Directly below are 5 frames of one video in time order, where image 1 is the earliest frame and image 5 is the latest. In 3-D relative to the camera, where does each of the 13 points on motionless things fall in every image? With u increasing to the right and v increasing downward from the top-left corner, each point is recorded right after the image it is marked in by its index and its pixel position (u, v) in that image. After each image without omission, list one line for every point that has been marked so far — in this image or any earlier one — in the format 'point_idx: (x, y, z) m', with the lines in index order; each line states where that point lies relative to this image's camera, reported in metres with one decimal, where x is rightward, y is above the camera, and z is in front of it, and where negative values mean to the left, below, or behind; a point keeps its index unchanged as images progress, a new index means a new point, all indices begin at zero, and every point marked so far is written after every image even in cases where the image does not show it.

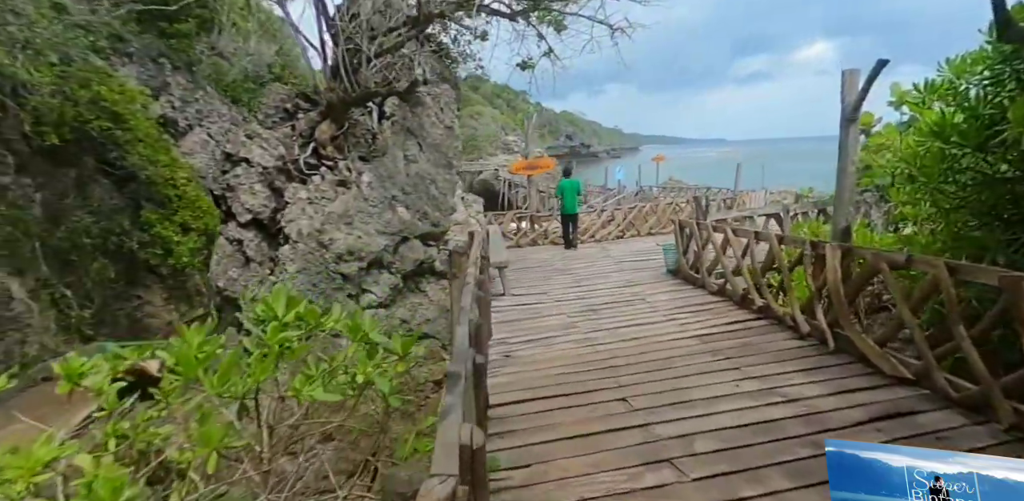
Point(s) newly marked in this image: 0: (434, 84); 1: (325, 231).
0: (-1.1, +2.3, +6.9) m
1: (-1.8, +0.2, +4.9) m
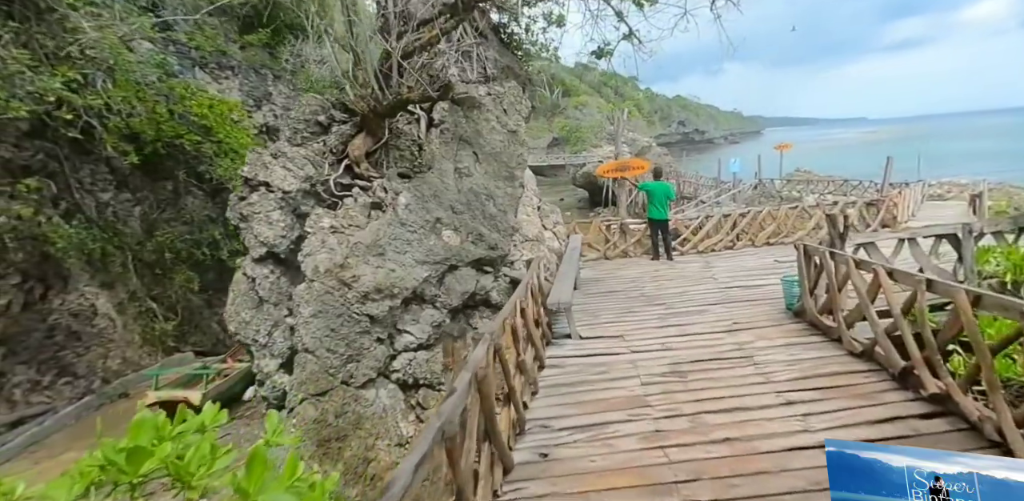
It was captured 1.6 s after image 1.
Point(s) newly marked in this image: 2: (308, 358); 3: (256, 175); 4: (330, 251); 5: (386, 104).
0: (-0.2, +2.0, +5.9) m
1: (-1.3, -0.1, +4.2) m
2: (-1.6, -0.9, +4.0) m
3: (-2.2, +0.7, +4.3) m
4: (-1.5, 0.0, +4.1) m
5: (-1.1, +1.3, +4.3) m
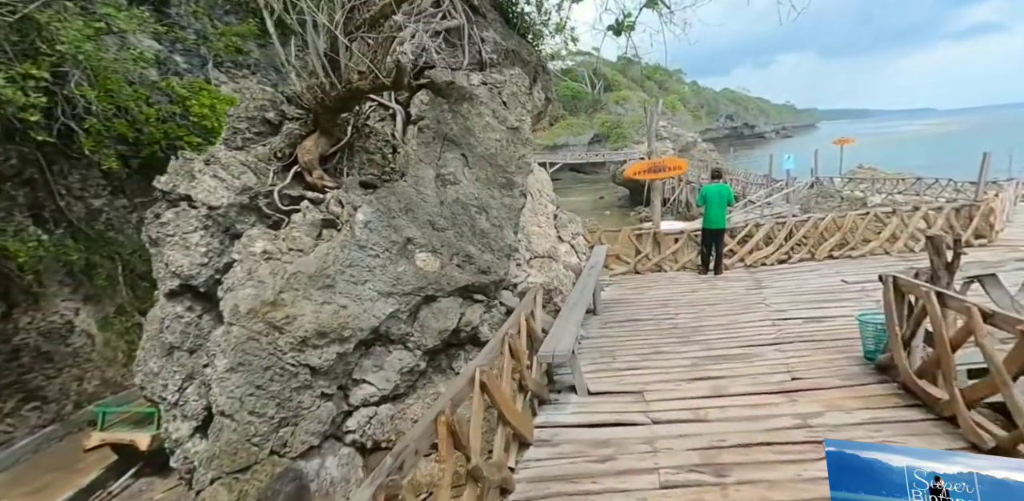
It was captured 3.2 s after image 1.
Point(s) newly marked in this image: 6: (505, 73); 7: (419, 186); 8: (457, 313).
0: (-0.2, +1.8, +4.9) m
1: (-1.5, -0.3, +3.3) m
2: (-1.8, -1.1, +3.1) m
3: (-2.3, +0.5, +3.5) m
4: (-1.7, -0.2, +3.3) m
5: (-1.2, +1.1, +3.4) m
6: (-0.1, +1.8, +4.9) m
7: (-0.7, +0.5, +4.0) m
8: (-0.4, -0.5, +4.1) m
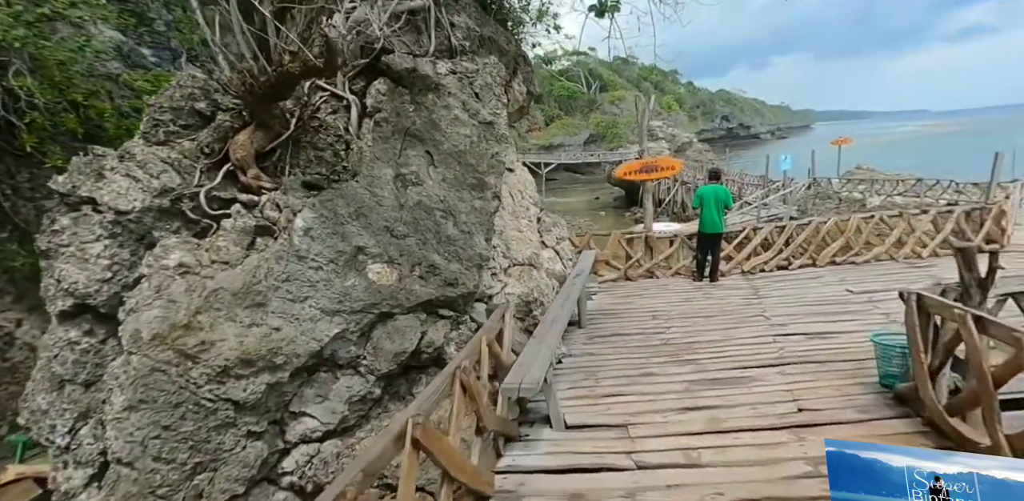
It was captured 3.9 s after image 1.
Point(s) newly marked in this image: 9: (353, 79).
0: (-0.4, +1.7, +4.4) m
1: (-1.7, -0.4, +2.7) m
2: (-2.0, -1.1, +2.6) m
3: (-2.6, +0.4, +3.0) m
4: (-1.9, -0.3, +2.7) m
5: (-1.5, +1.0, +2.9) m
6: (-0.3, +1.7, +4.4) m
7: (-1.0, +0.4, +3.5) m
8: (-0.7, -0.6, +3.6) m
9: (-1.2, +1.3, +3.9) m
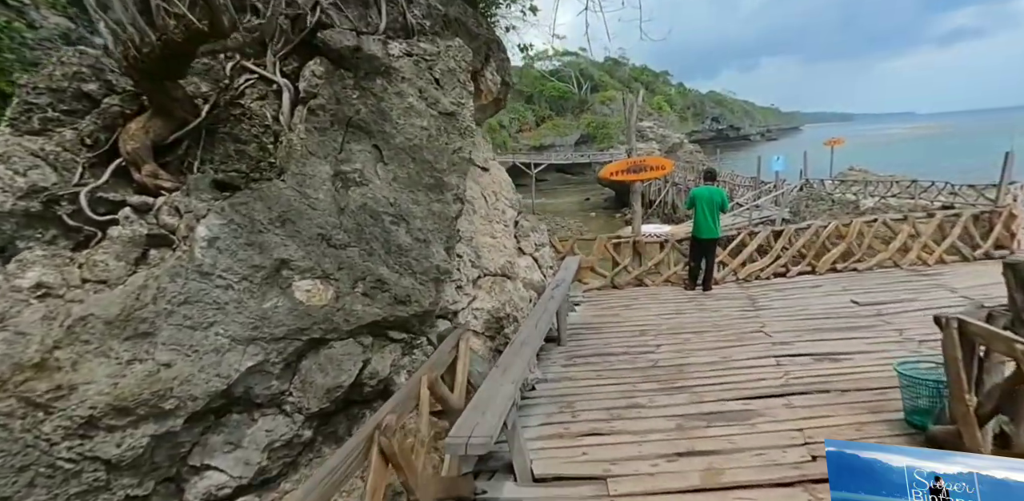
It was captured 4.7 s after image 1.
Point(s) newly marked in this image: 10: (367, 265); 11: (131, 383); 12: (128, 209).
0: (-0.7, +1.6, +3.8) m
1: (-1.9, -0.5, +2.1) m
2: (-2.2, -1.2, +2.0) m
3: (-2.8, +0.3, +2.3) m
4: (-2.1, -0.4, +2.1) m
5: (-1.7, +0.9, +2.3) m
6: (-0.6, +1.6, +3.8) m
7: (-1.2, +0.4, +2.9) m
8: (-0.9, -0.7, +3.0) m
9: (-1.5, +1.3, +3.3) m
10: (-0.9, -0.1, +3.0) m
11: (-1.7, -0.6, +2.2) m
12: (-2.0, +0.2, +2.6) m
